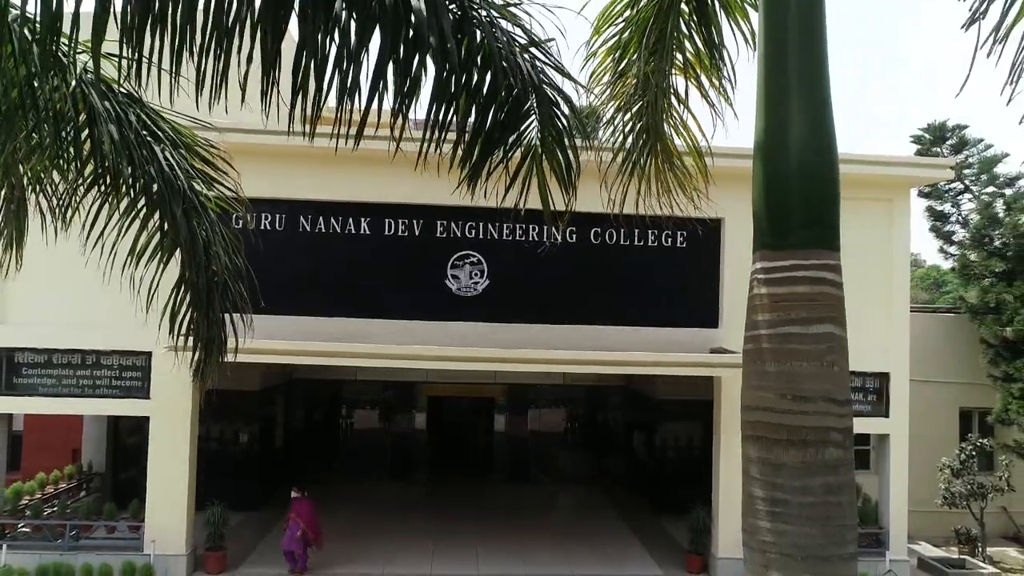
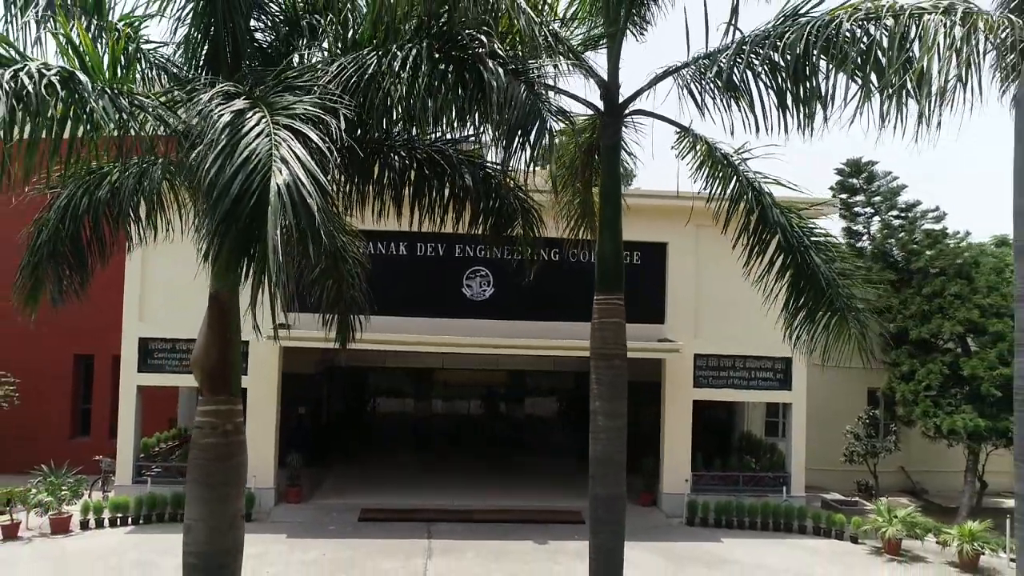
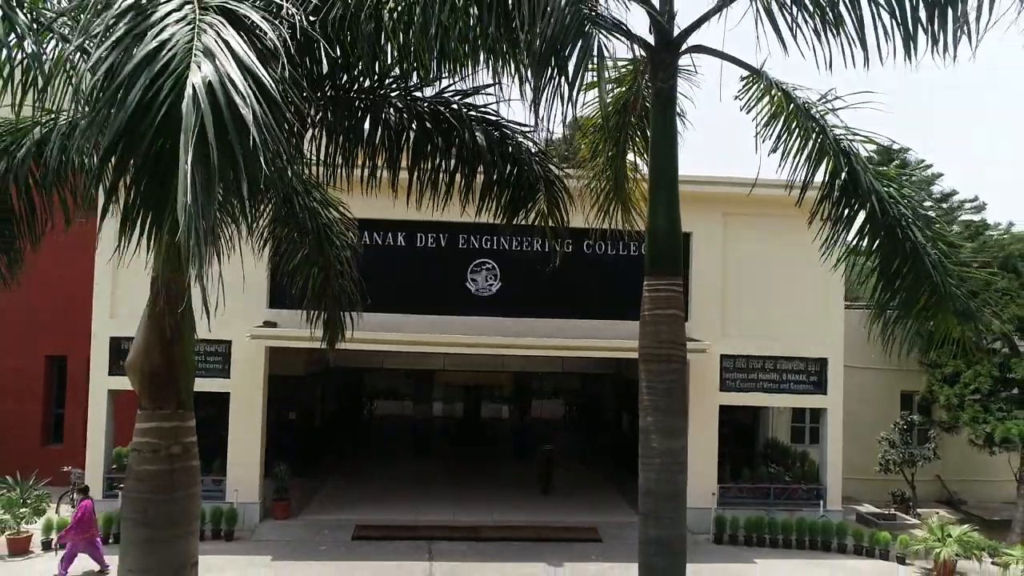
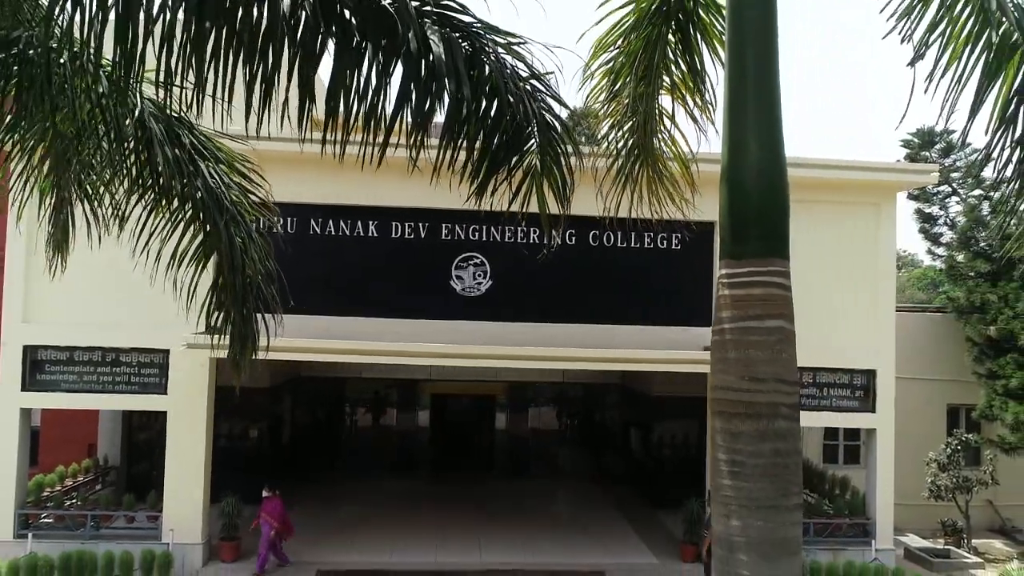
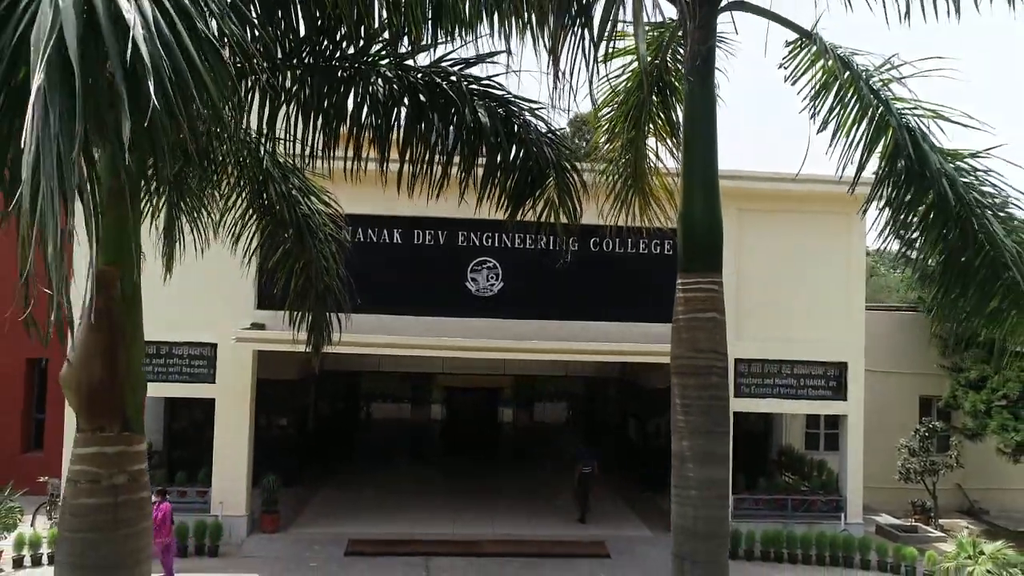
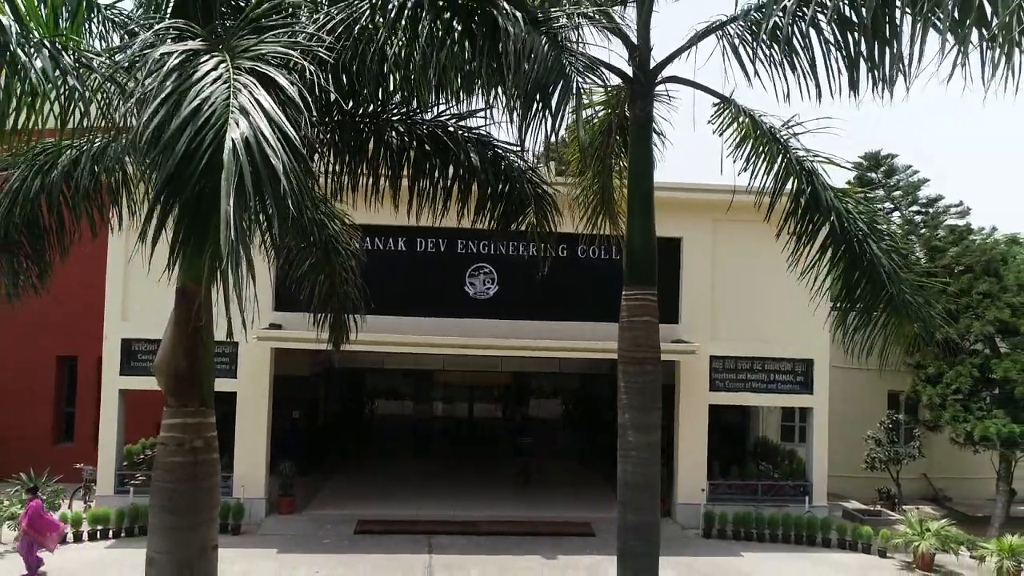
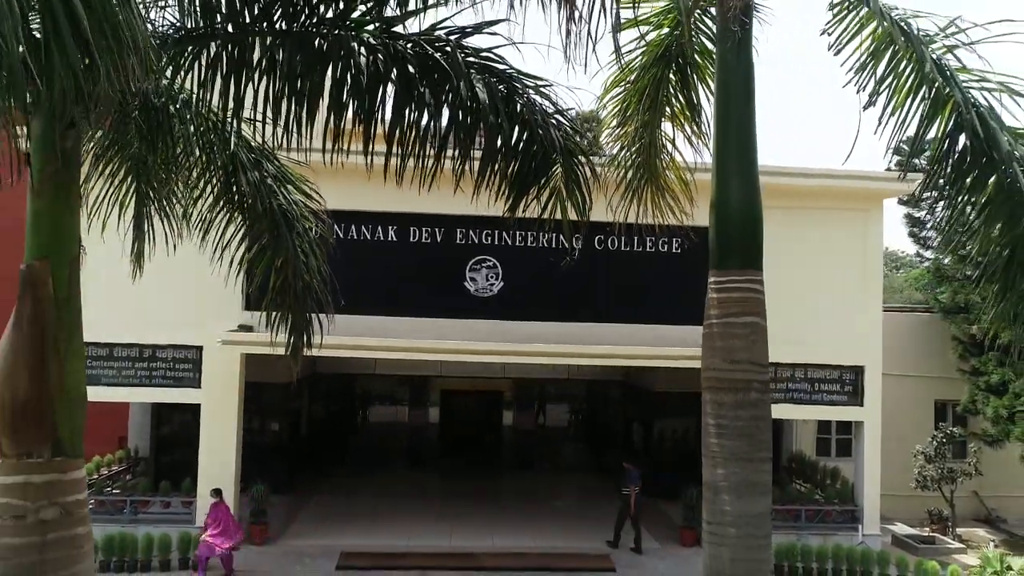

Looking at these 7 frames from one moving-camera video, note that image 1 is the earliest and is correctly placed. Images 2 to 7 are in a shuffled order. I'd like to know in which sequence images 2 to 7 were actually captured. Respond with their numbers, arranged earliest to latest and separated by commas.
4, 7, 5, 3, 6, 2
